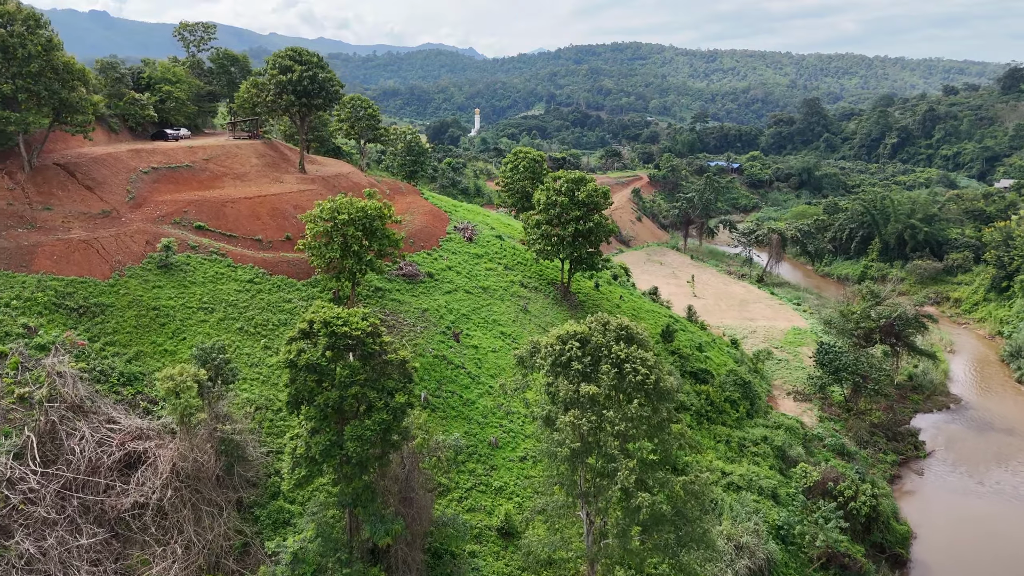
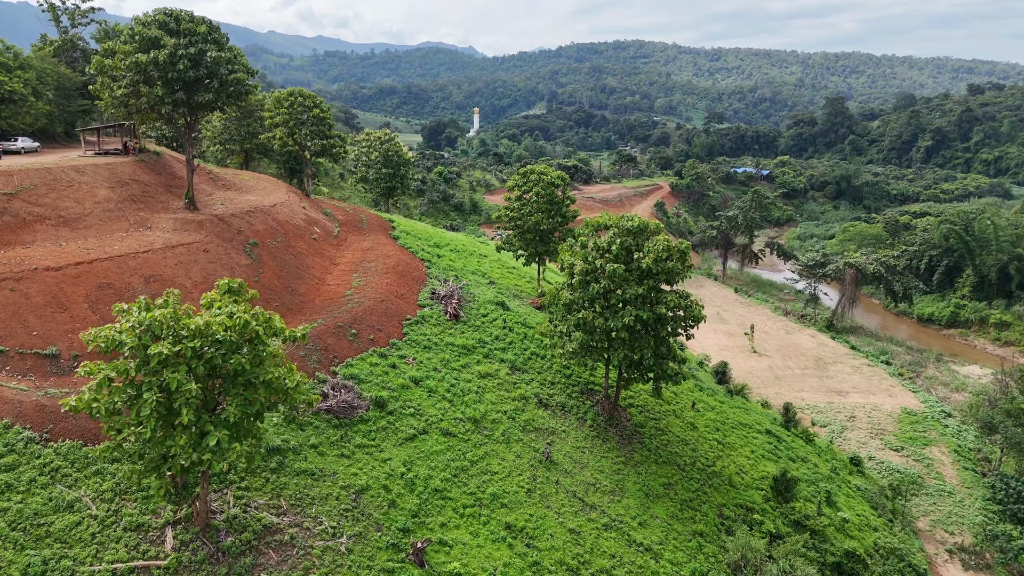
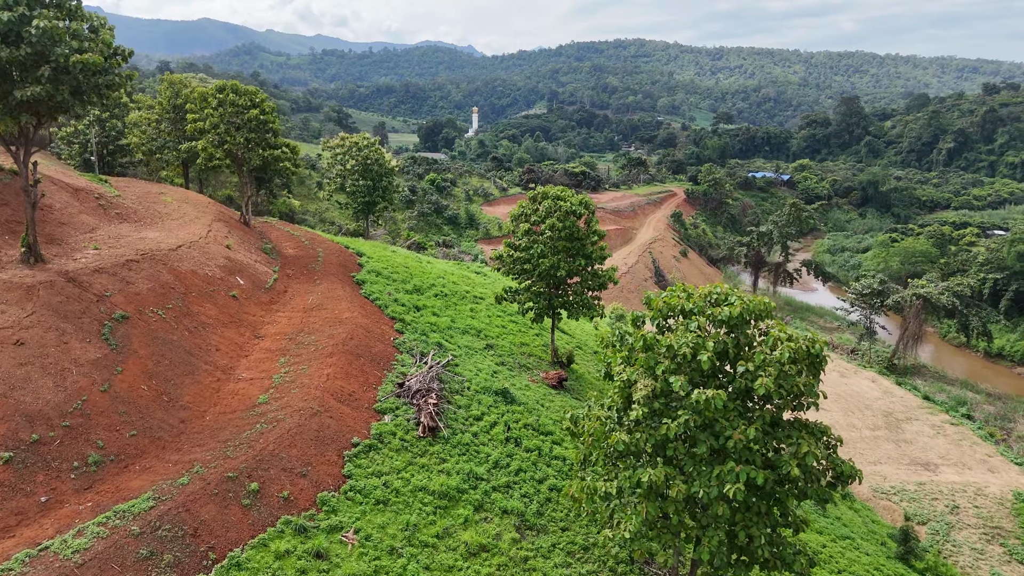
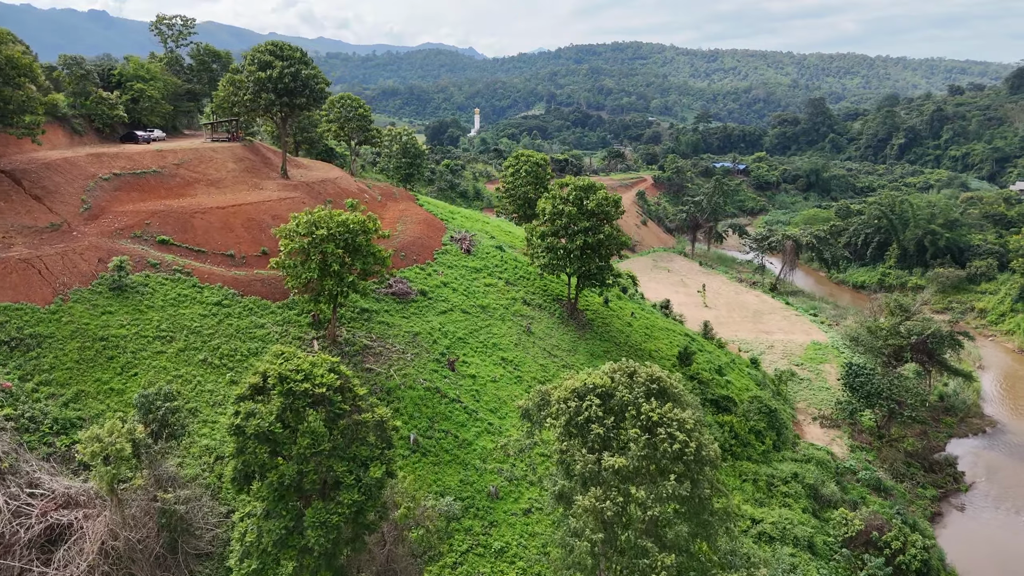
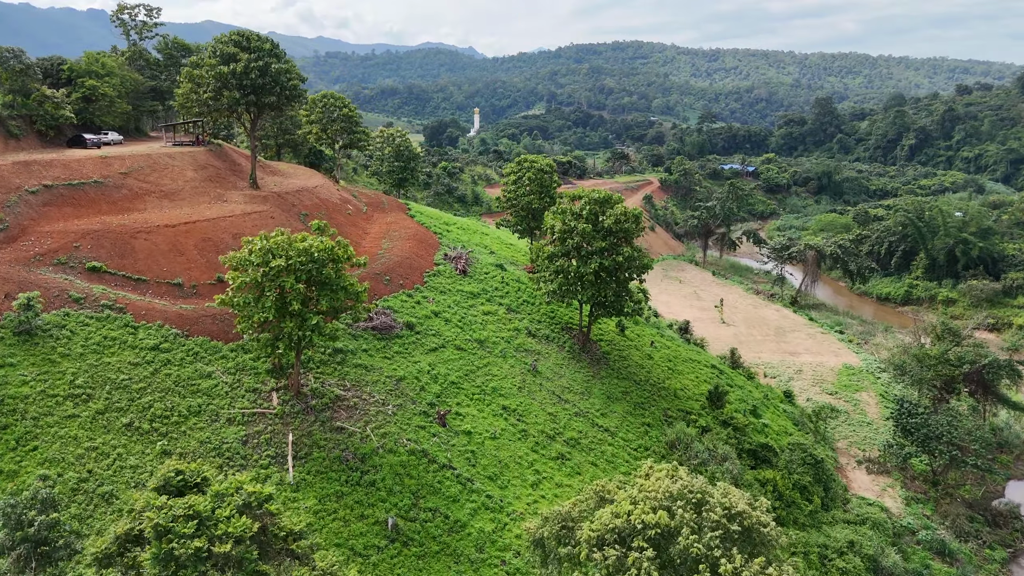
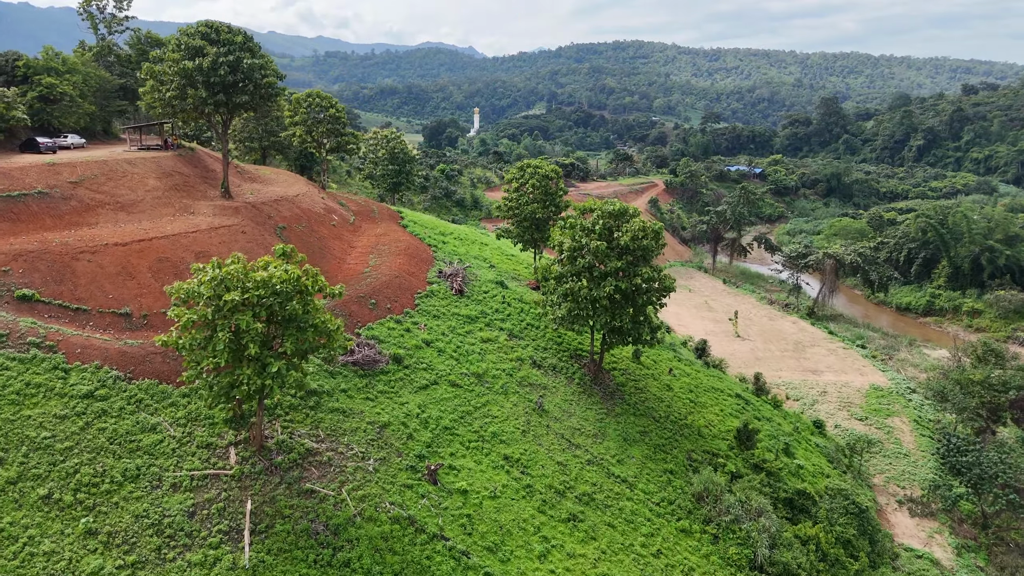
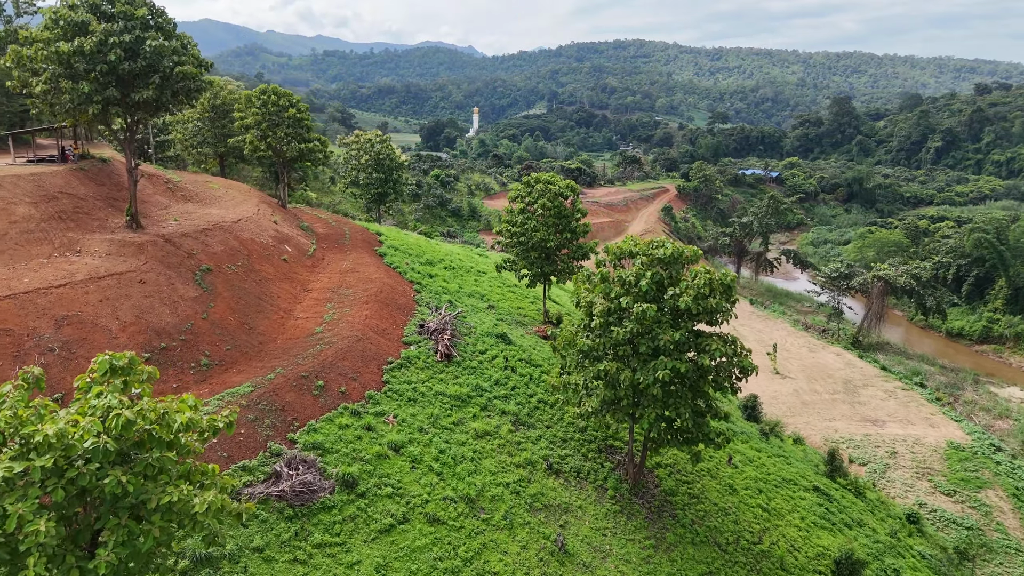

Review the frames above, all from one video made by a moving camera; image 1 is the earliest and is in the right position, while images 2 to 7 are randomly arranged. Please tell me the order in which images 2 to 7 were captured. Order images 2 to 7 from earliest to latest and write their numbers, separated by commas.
4, 5, 6, 2, 7, 3
